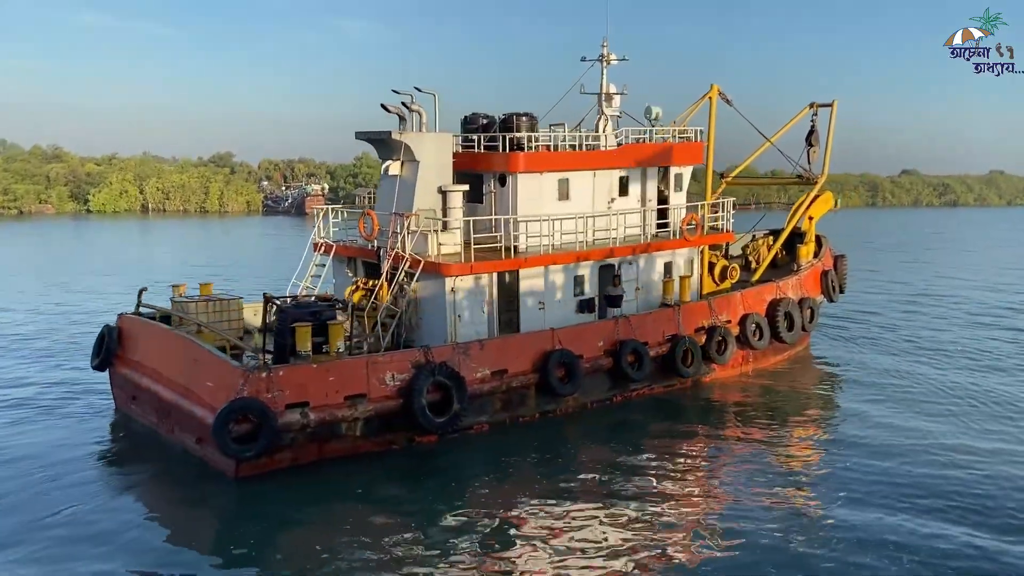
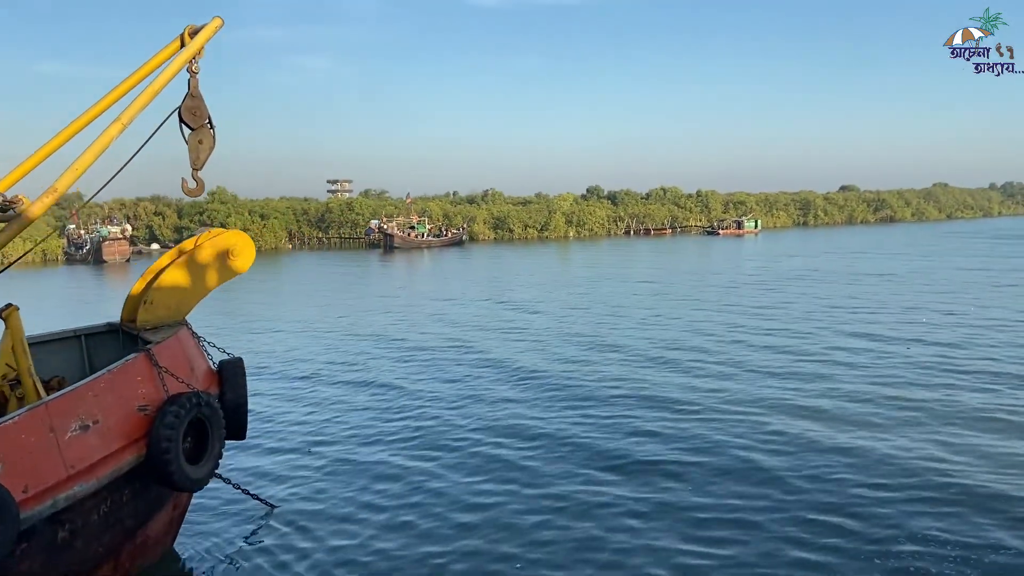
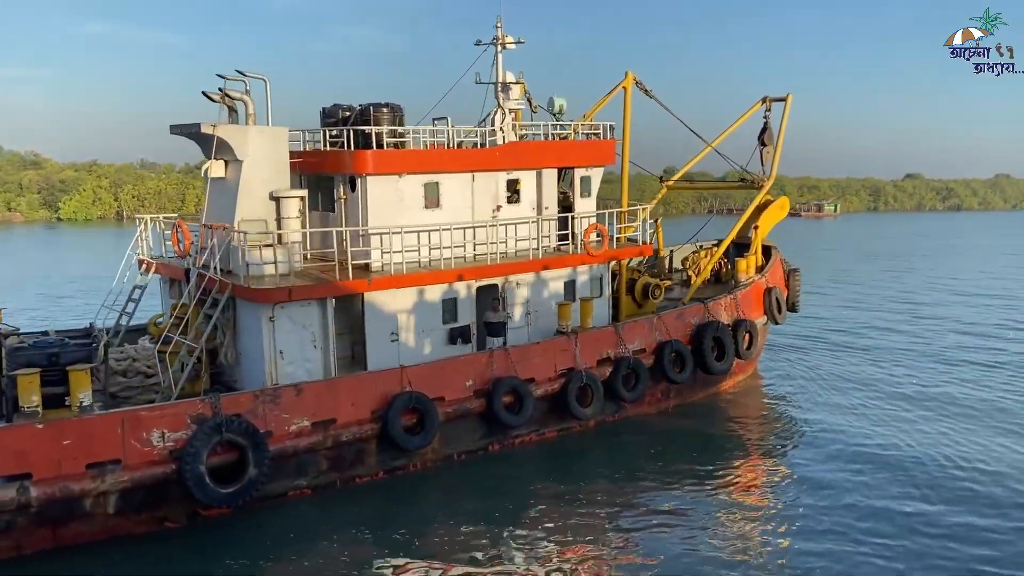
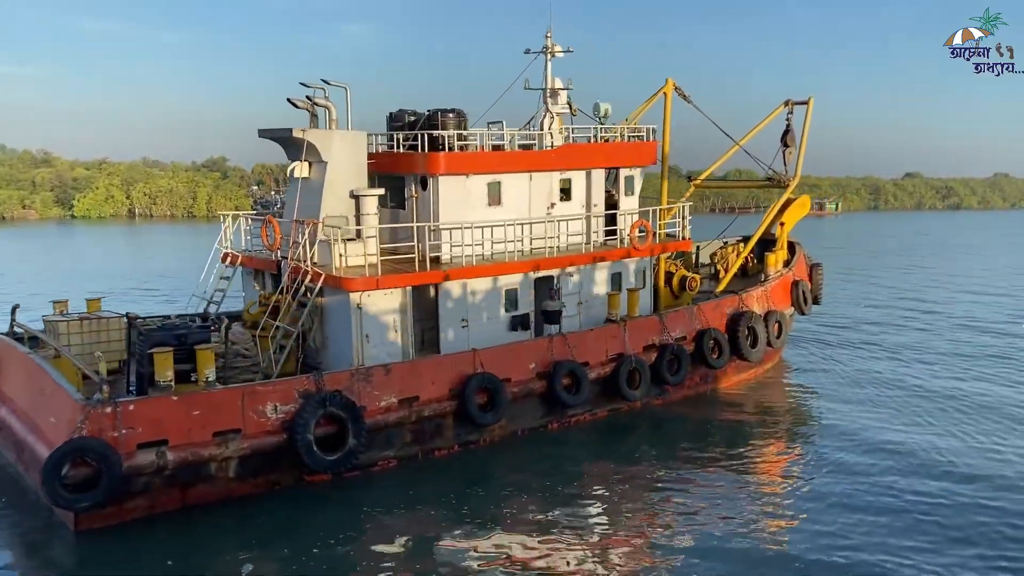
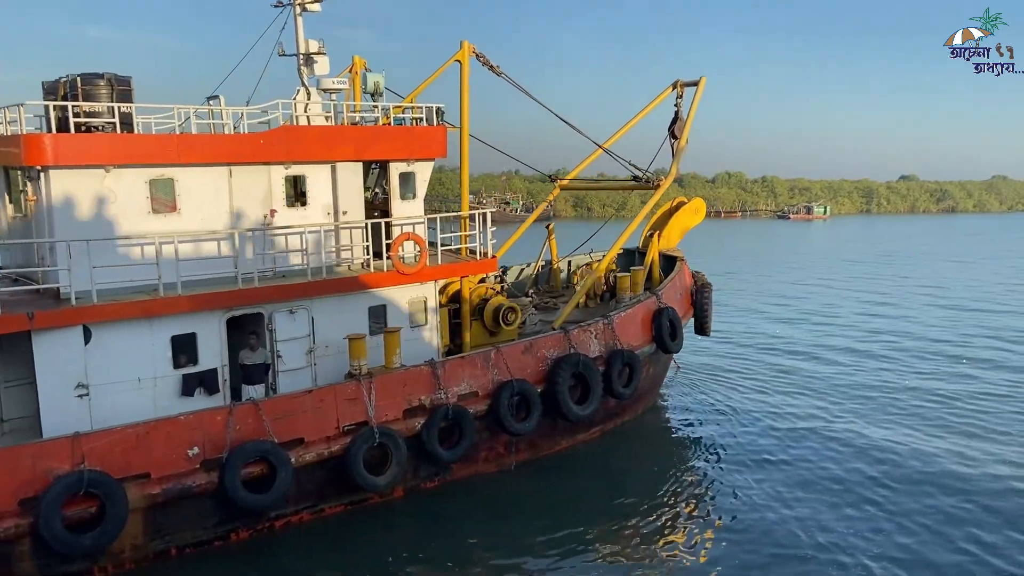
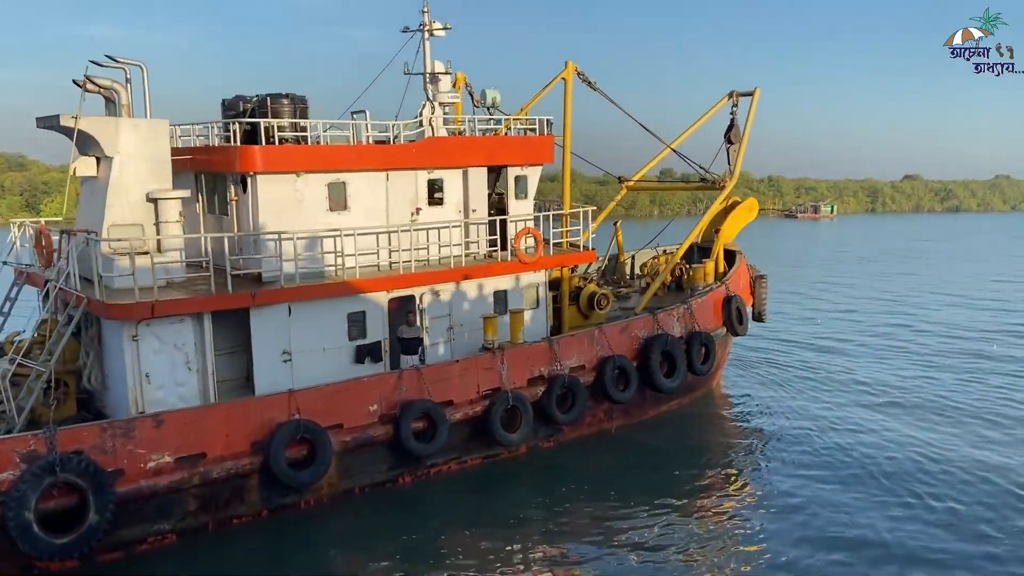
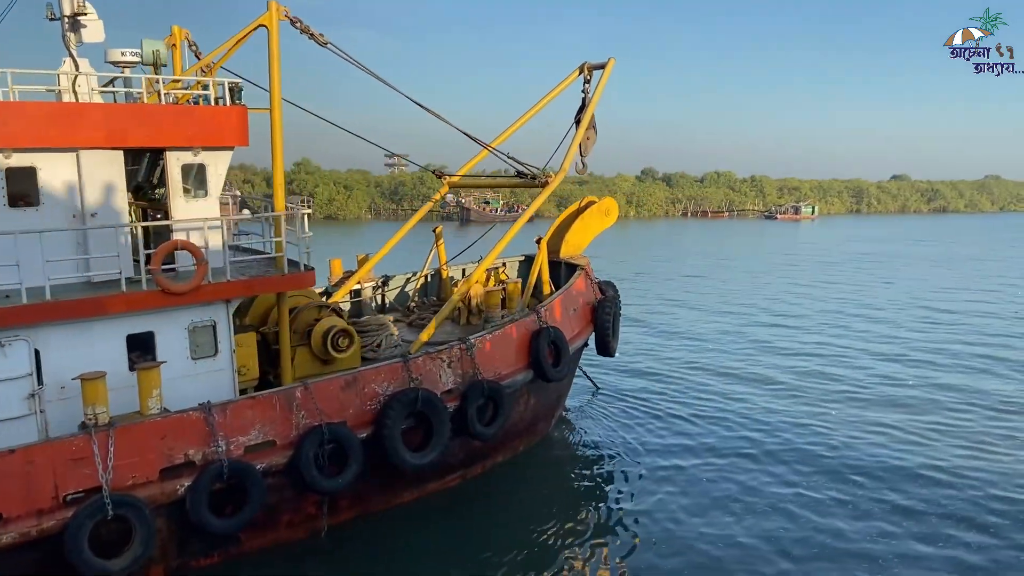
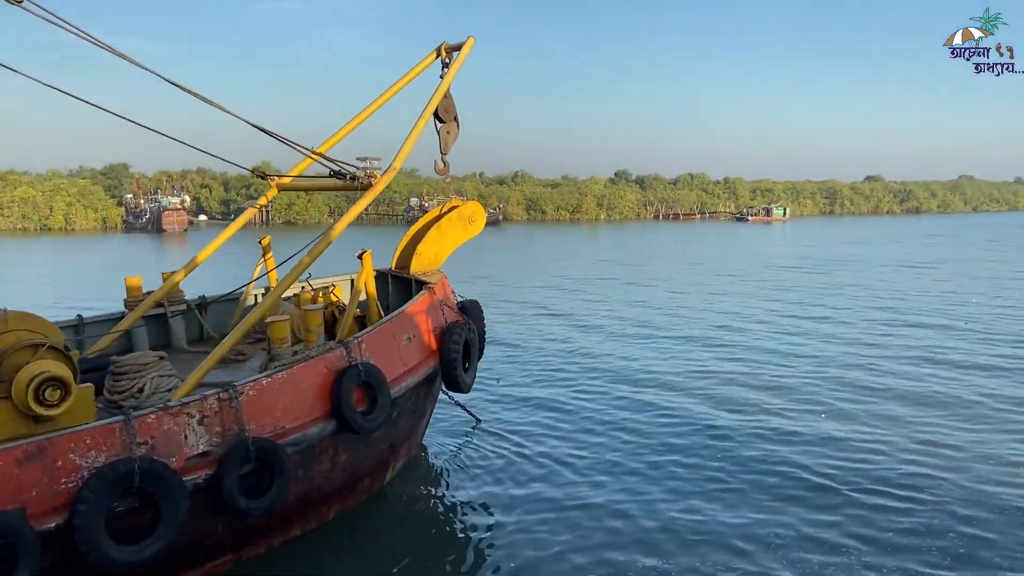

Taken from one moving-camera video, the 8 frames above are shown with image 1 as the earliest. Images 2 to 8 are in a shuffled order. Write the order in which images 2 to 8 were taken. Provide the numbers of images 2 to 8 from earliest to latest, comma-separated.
4, 3, 6, 5, 7, 8, 2
